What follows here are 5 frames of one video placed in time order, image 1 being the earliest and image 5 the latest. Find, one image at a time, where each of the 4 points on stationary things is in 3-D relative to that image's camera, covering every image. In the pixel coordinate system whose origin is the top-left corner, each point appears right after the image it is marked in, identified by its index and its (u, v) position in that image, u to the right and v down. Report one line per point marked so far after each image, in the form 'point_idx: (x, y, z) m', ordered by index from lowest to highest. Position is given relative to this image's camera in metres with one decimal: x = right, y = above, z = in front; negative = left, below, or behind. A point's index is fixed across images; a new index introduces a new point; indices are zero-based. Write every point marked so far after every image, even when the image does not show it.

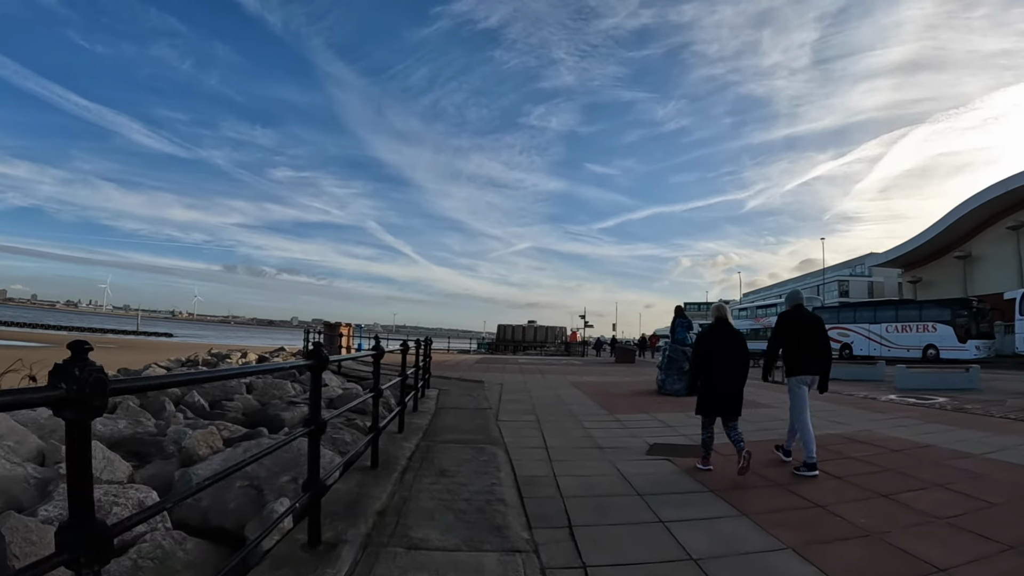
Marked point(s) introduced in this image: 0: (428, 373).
0: (-2.1, -2.2, +13.5) m
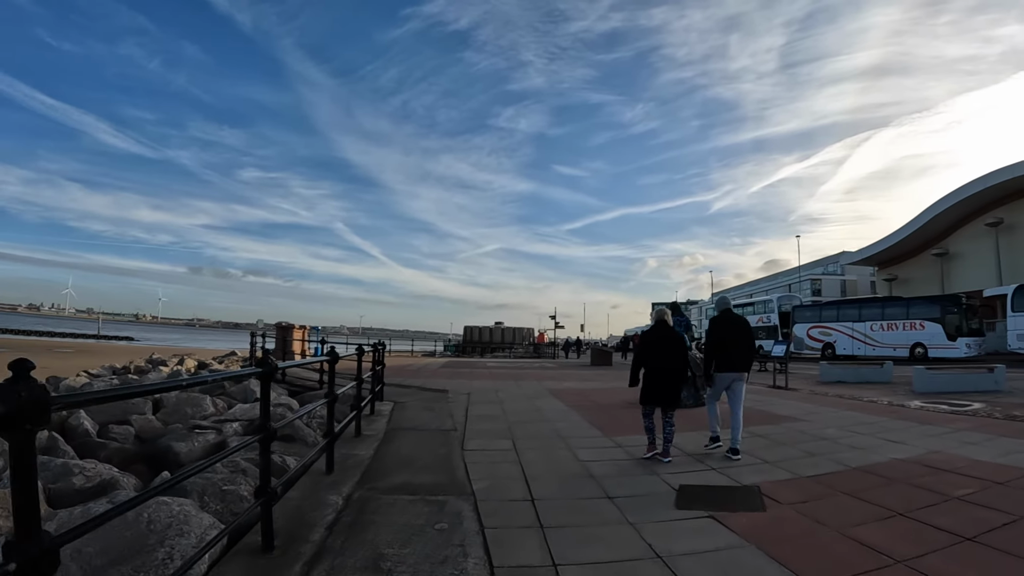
0: (-2.7, -2.0, +11.3) m
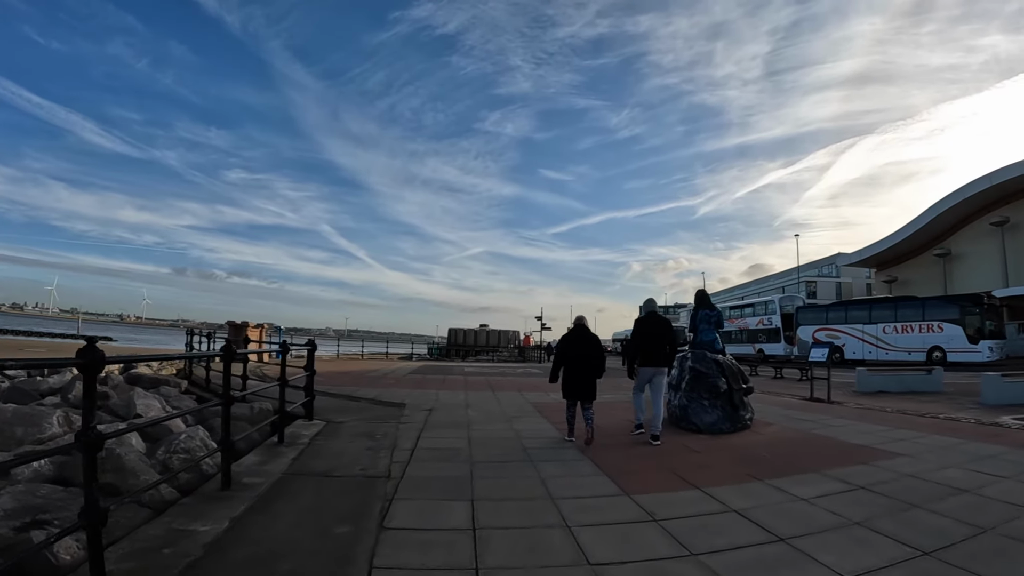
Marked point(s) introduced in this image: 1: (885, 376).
0: (-3.1, -1.7, +8.4) m
1: (+9.2, -2.2, +13.4) m
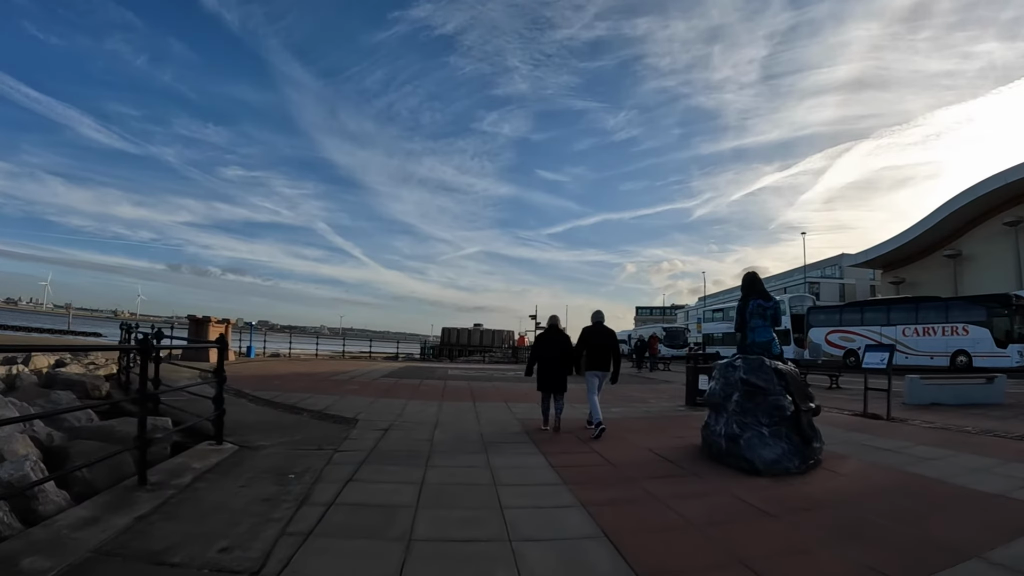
0: (-3.4, -1.4, +6.2) m
1: (+9.0, -2.1, +11.3) m
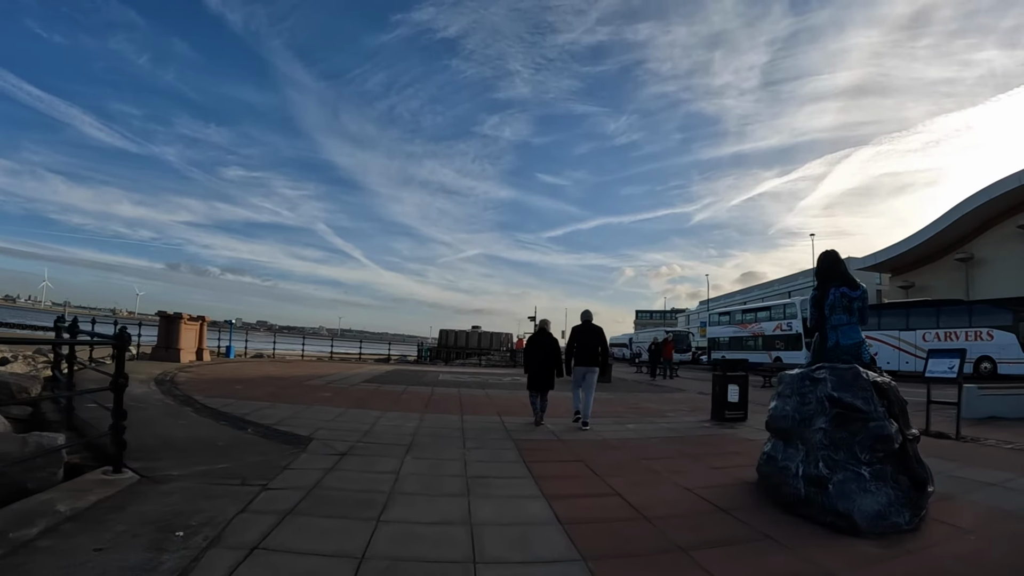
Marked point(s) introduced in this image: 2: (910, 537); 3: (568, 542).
0: (-3.4, -1.2, +4.7) m
1: (+8.9, -2.0, +9.8) m
2: (+2.5, -1.6, +3.4) m
3: (+0.4, -1.6, +3.2) m
